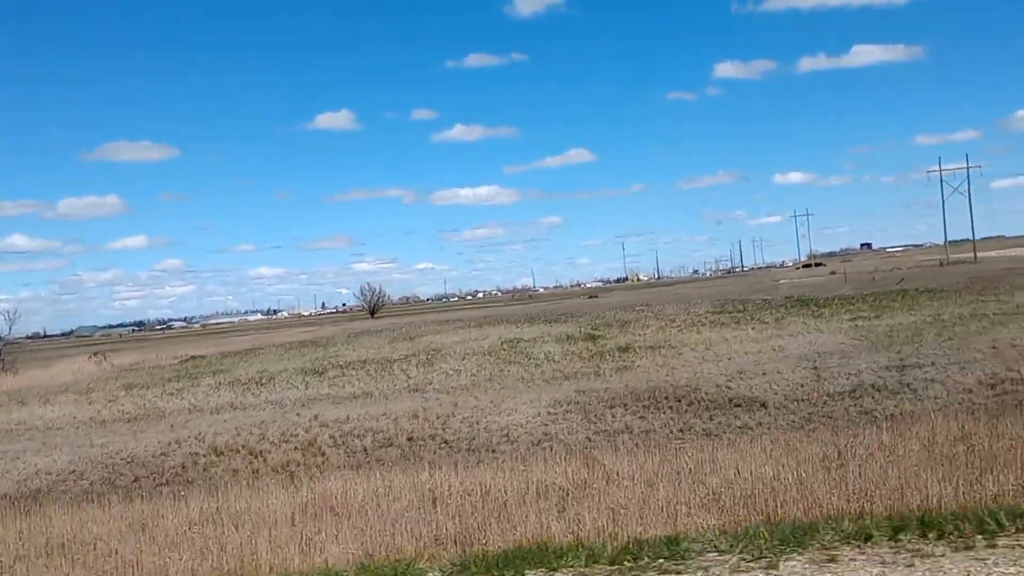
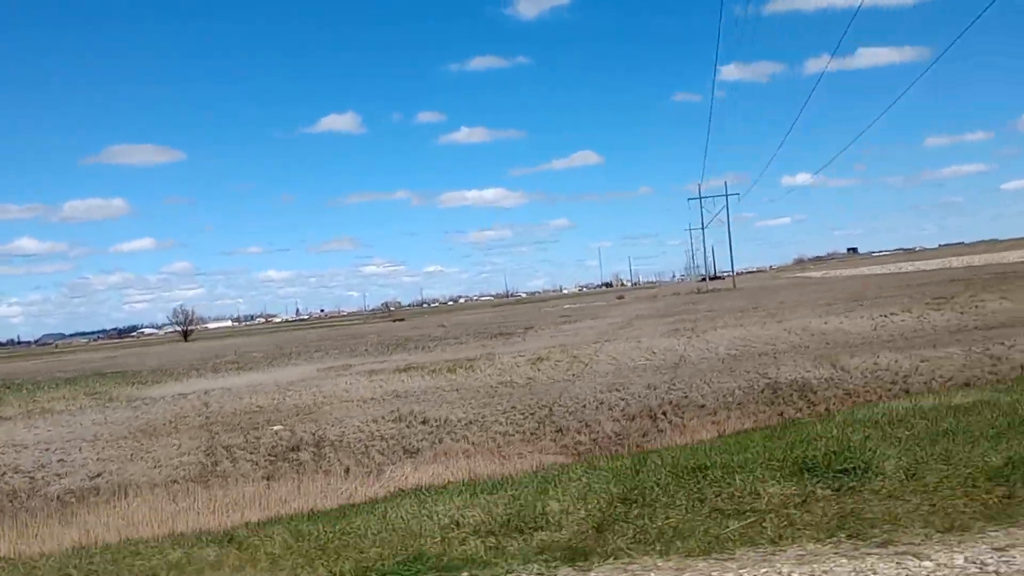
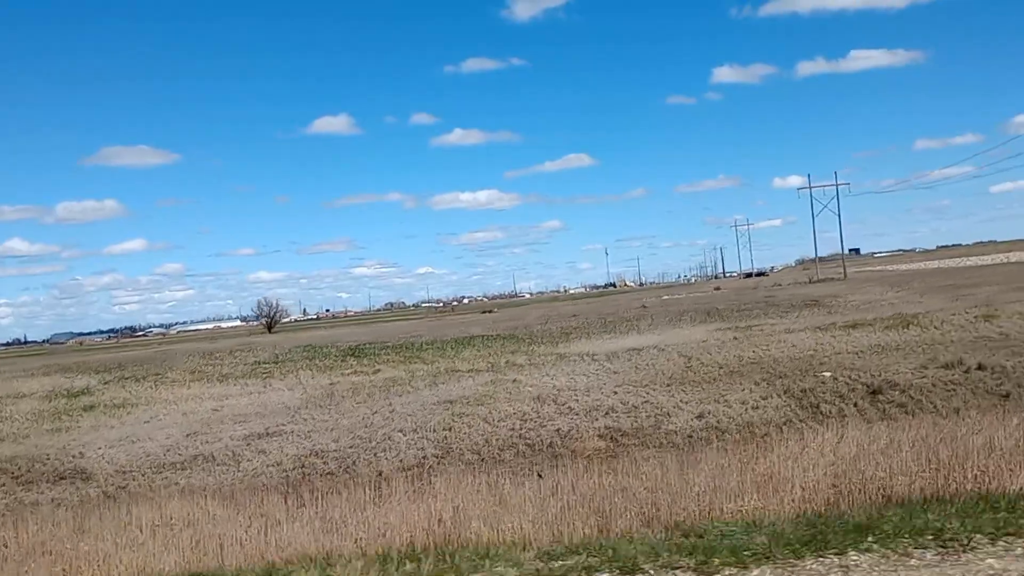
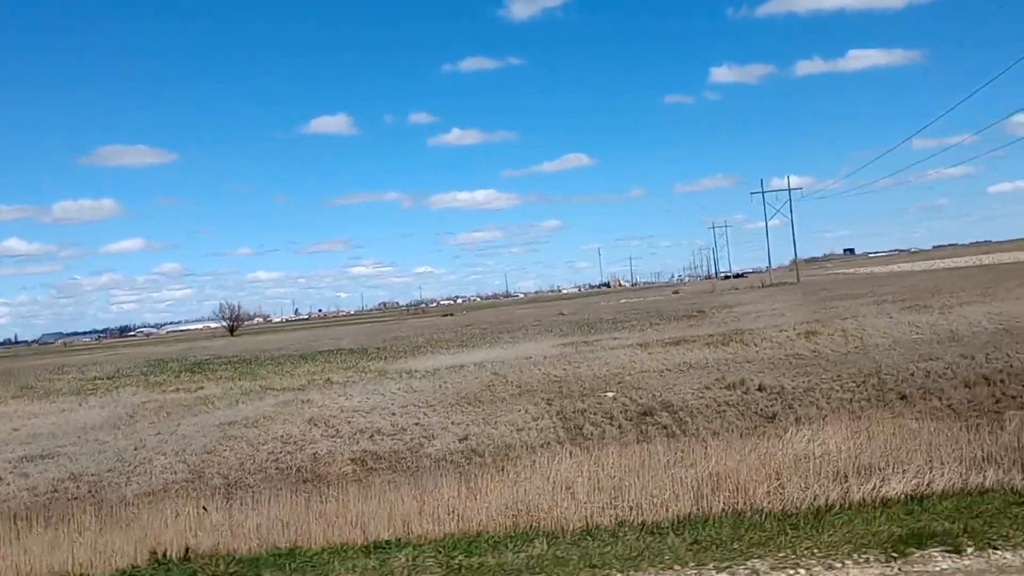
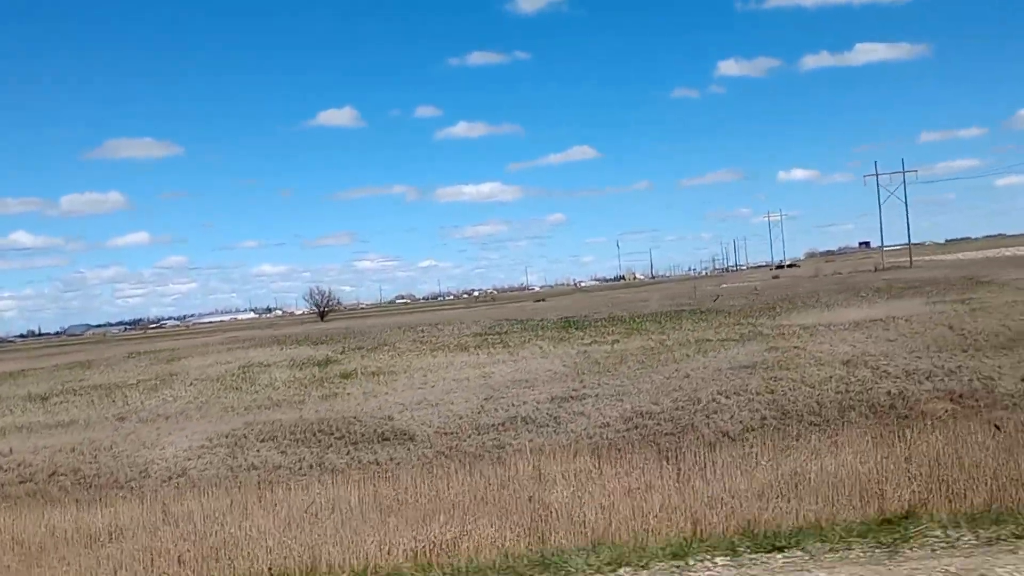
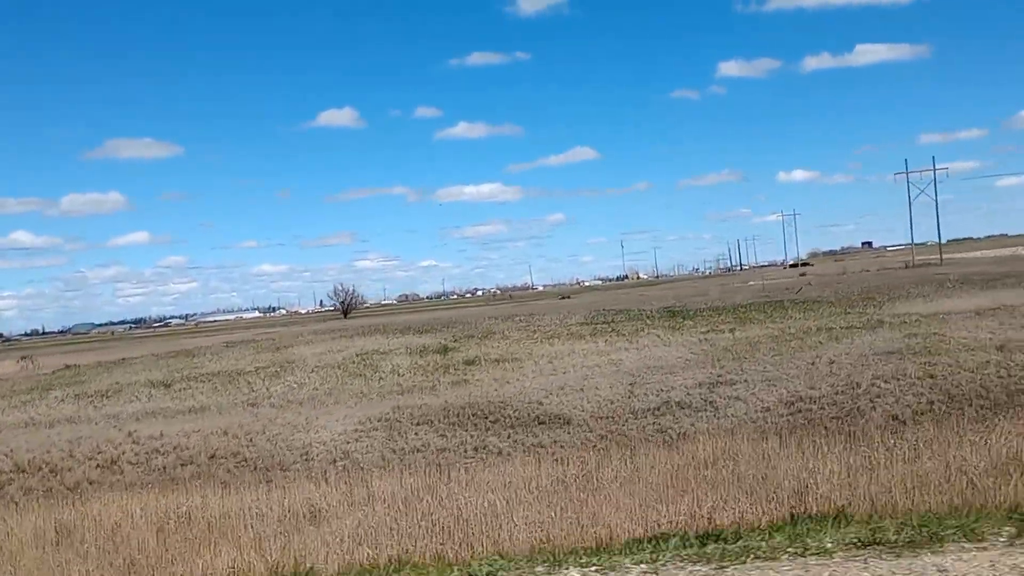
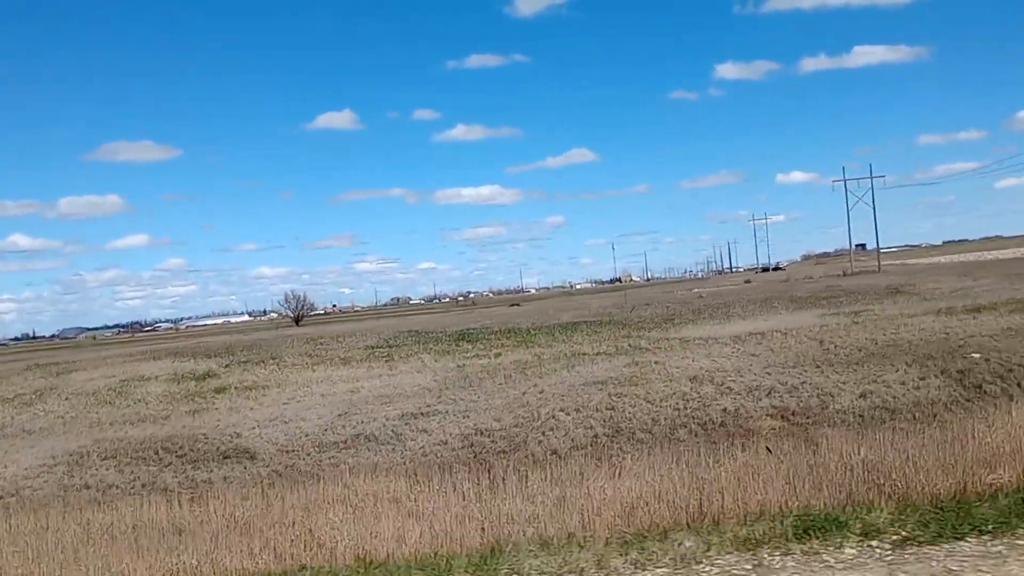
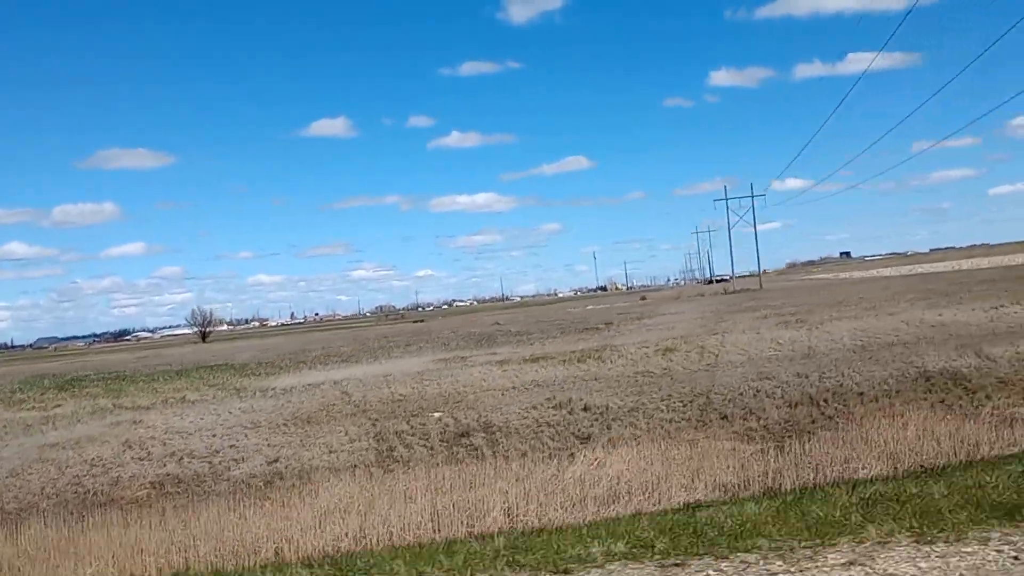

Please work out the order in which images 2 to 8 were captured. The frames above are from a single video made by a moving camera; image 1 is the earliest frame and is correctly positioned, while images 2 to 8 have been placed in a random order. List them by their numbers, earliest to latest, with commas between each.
6, 5, 7, 3, 4, 8, 2
